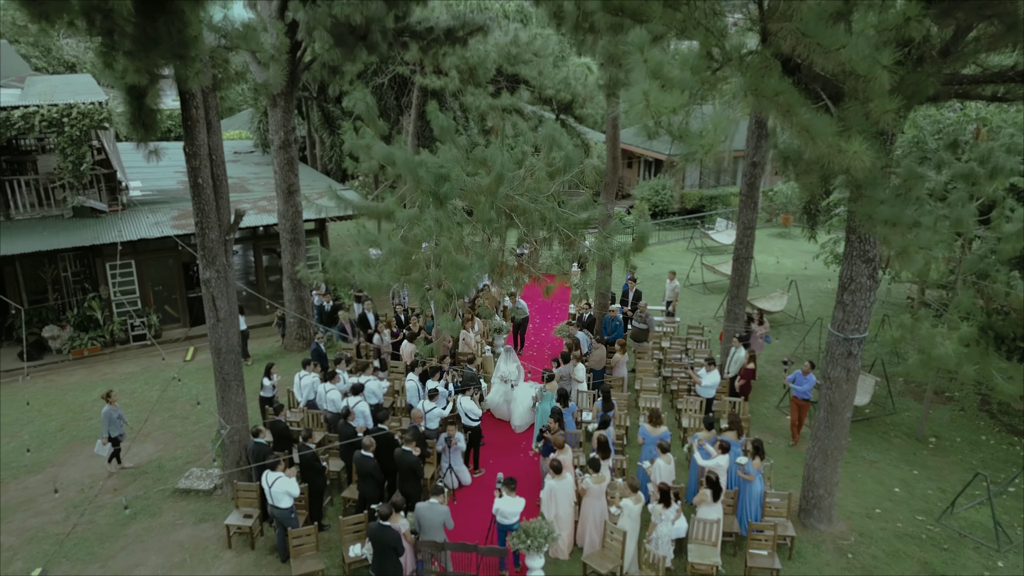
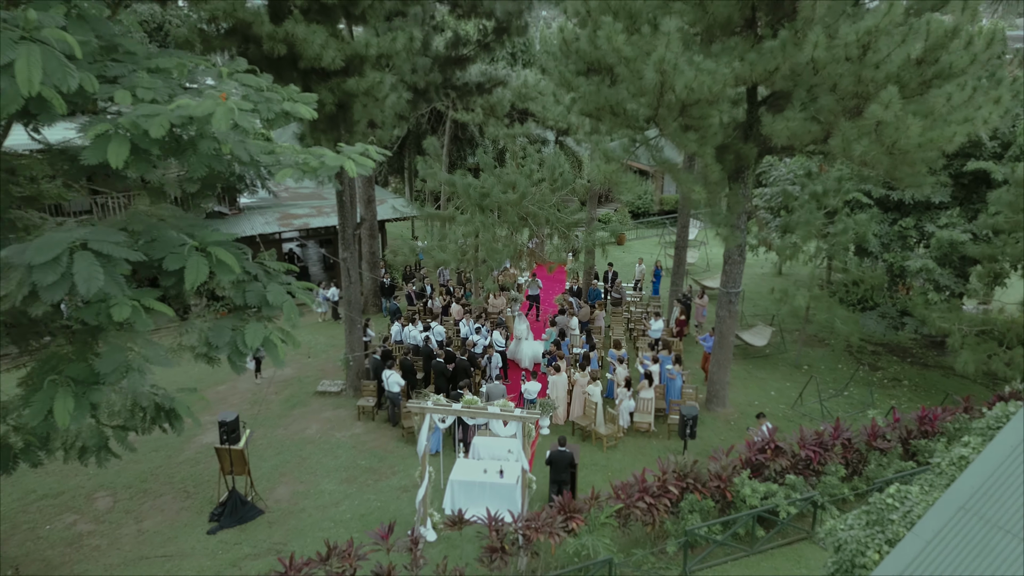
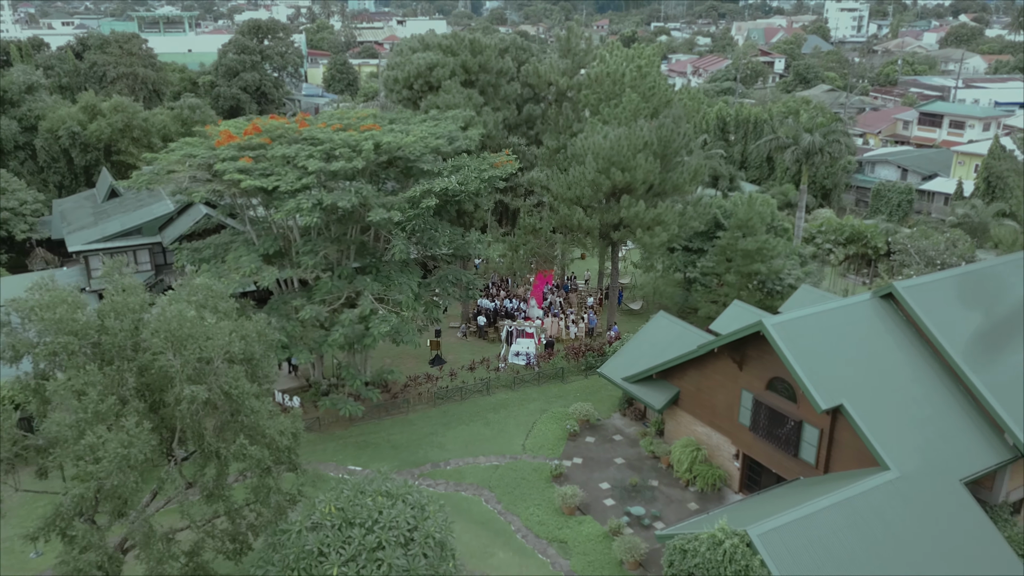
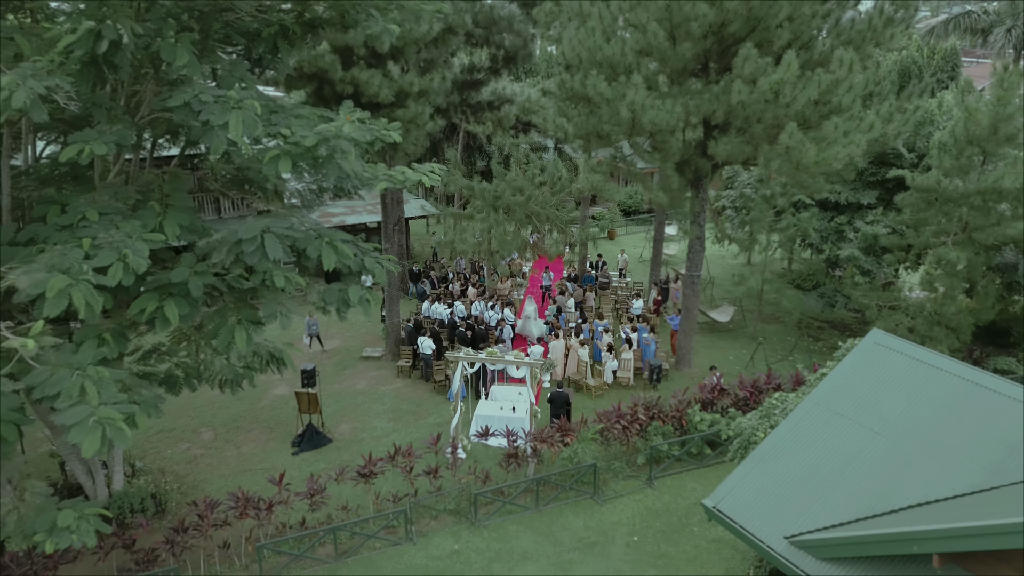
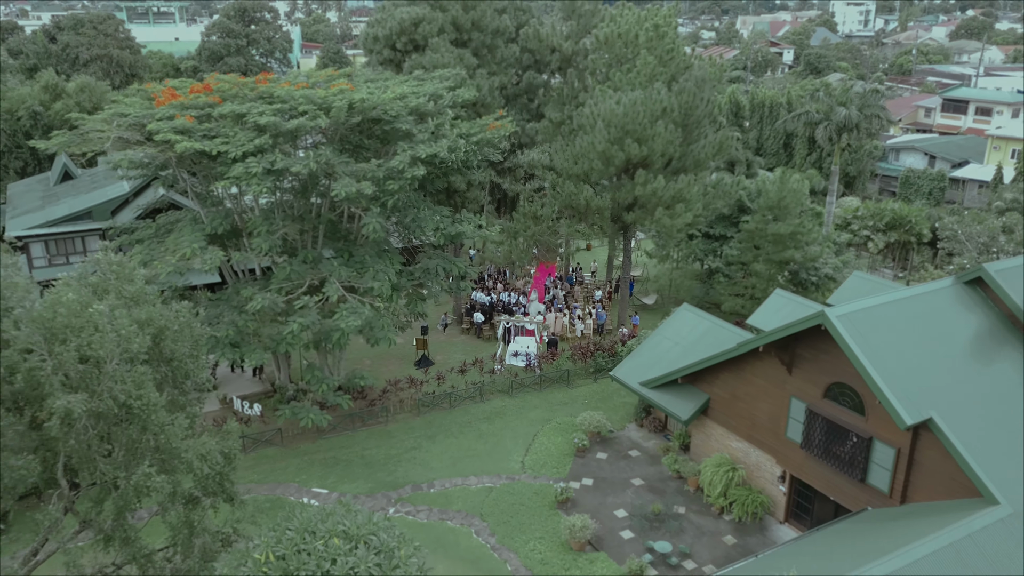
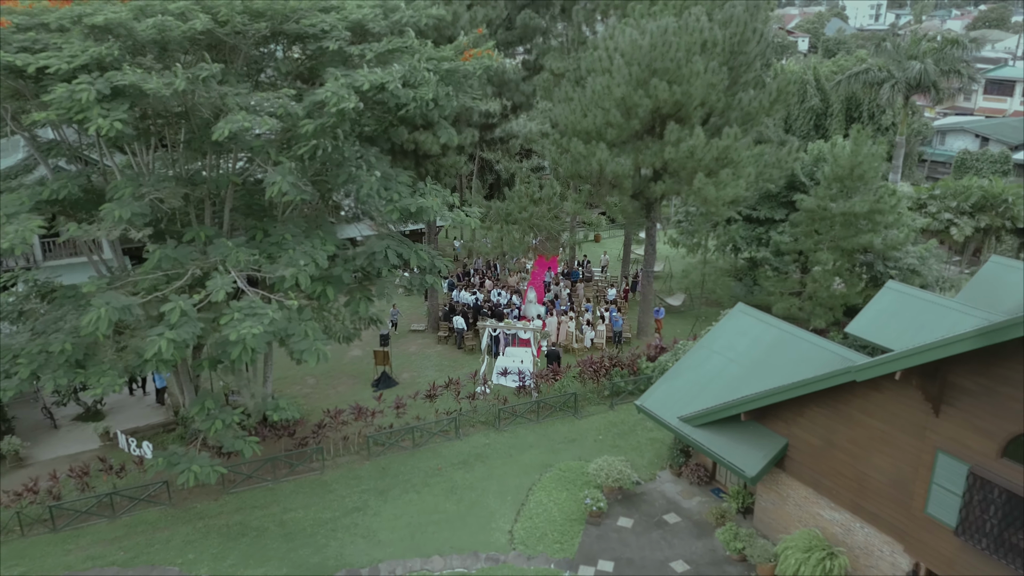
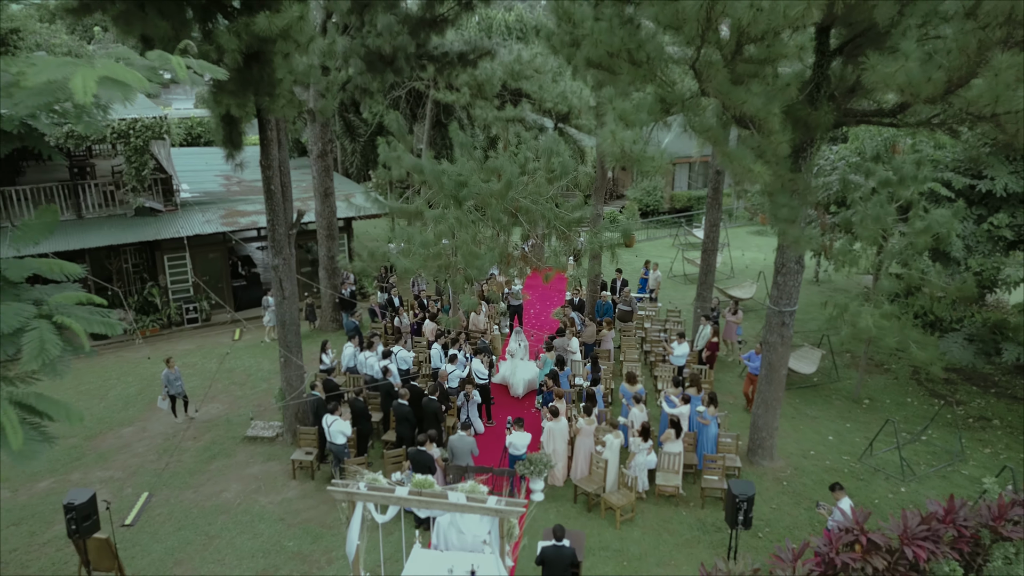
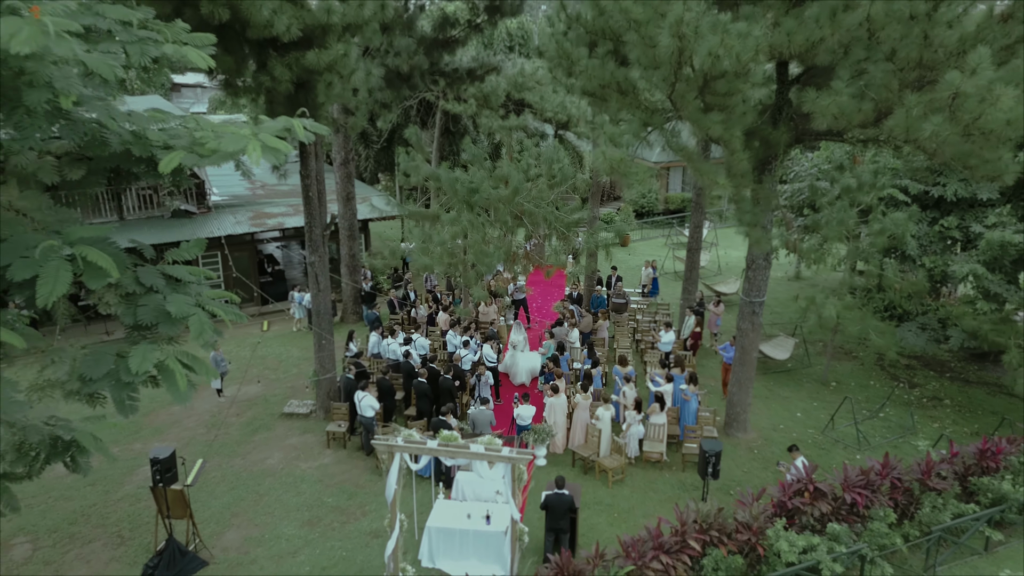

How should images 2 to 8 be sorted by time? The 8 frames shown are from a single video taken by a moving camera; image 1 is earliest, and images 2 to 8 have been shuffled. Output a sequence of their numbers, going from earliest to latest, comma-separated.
7, 8, 2, 4, 6, 5, 3
